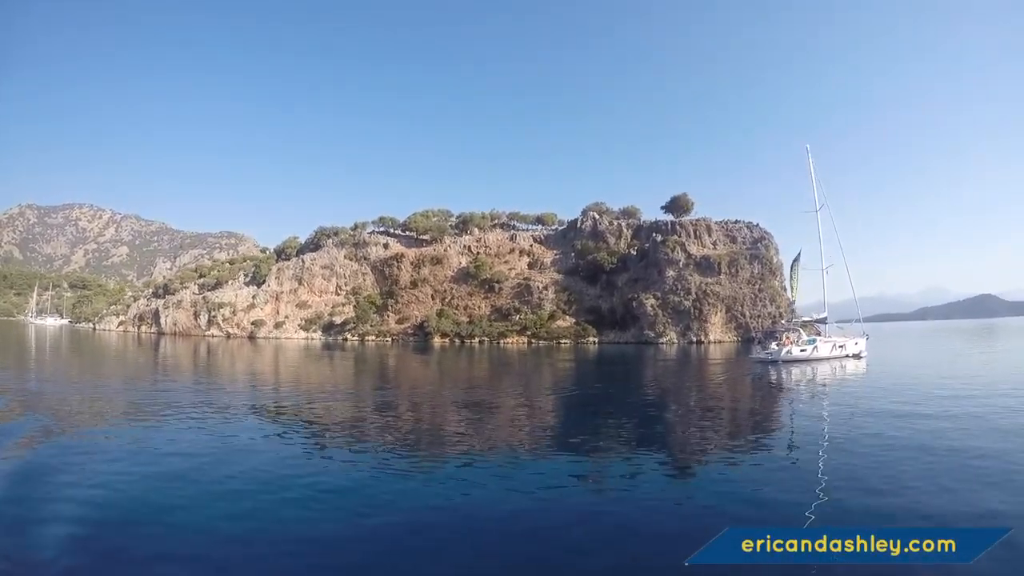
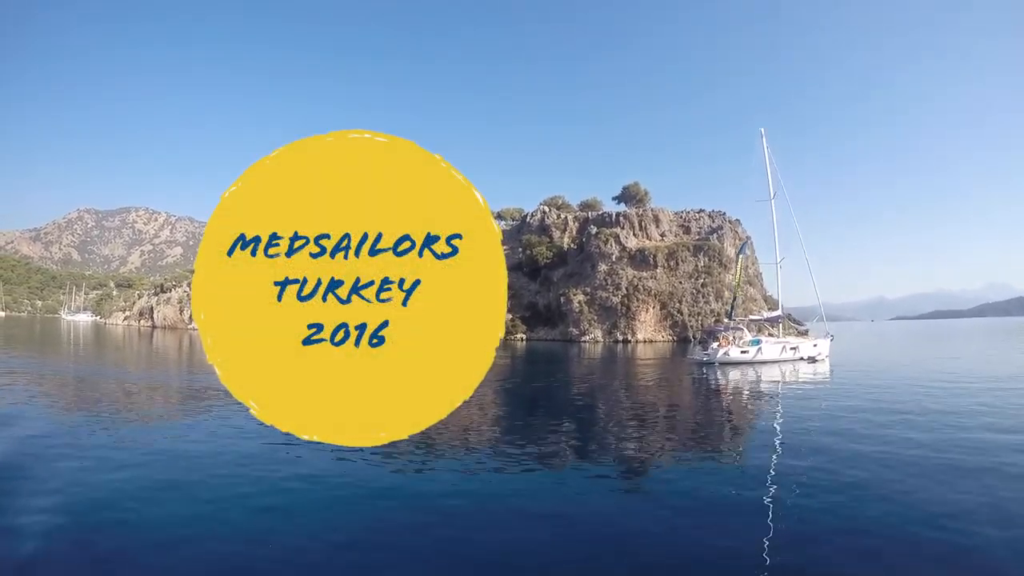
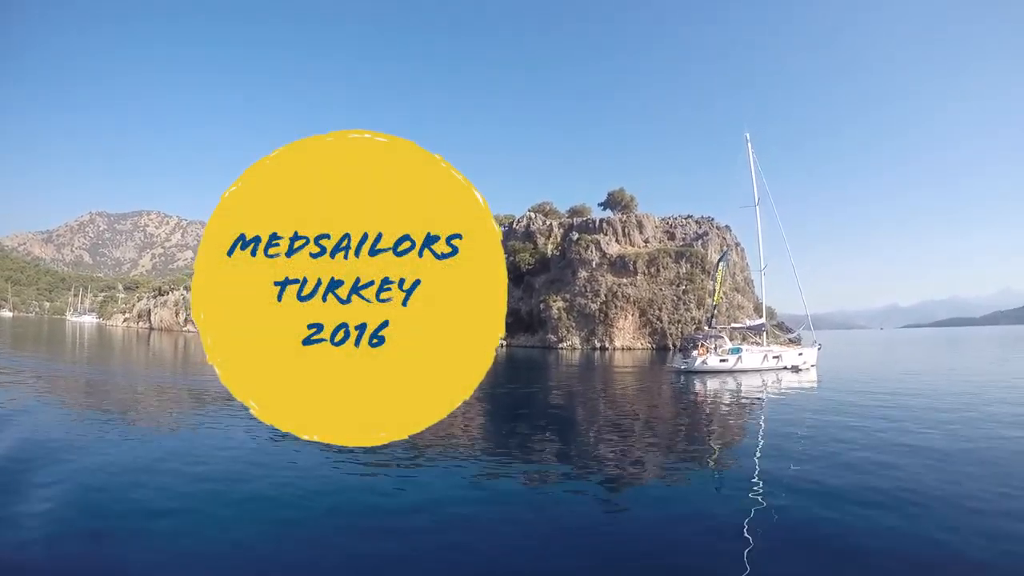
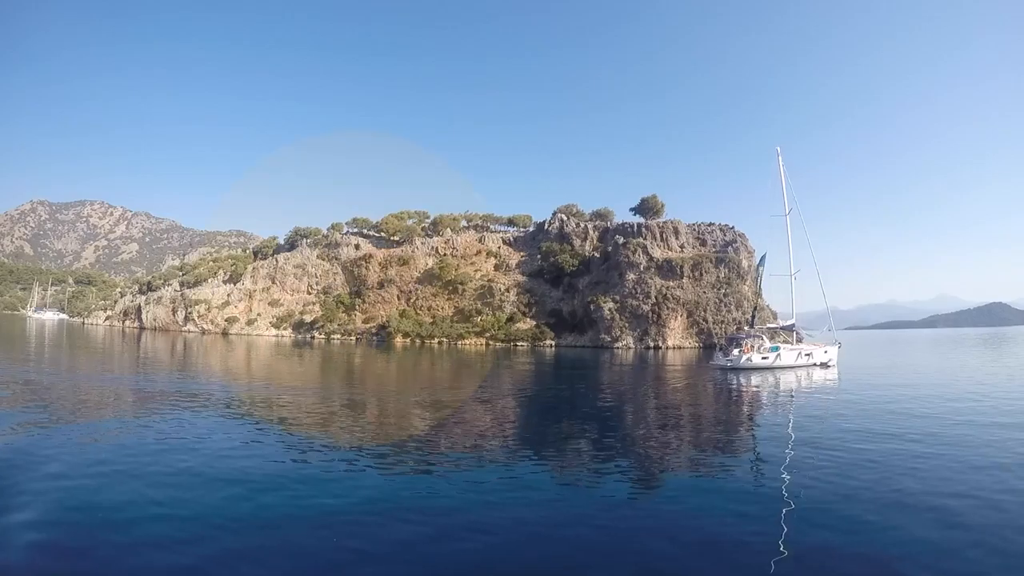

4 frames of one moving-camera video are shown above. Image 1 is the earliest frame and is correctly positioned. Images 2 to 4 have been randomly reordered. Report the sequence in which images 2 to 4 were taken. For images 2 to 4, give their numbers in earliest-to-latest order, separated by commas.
4, 2, 3
